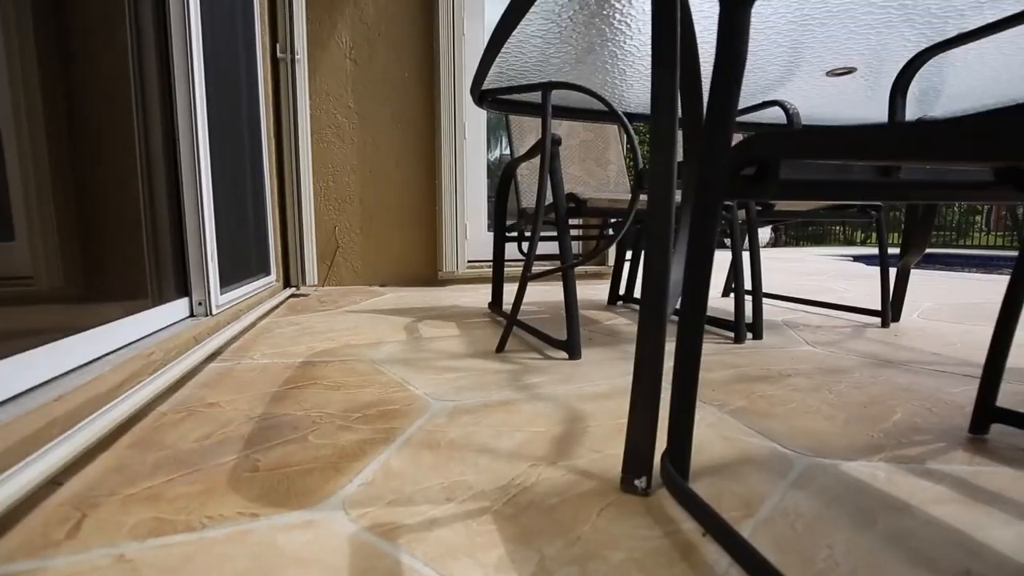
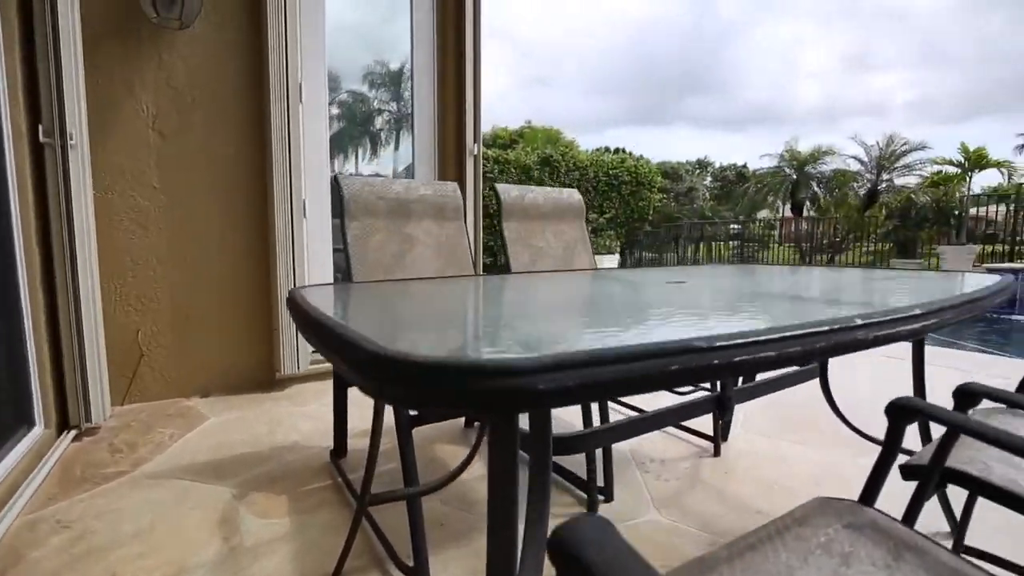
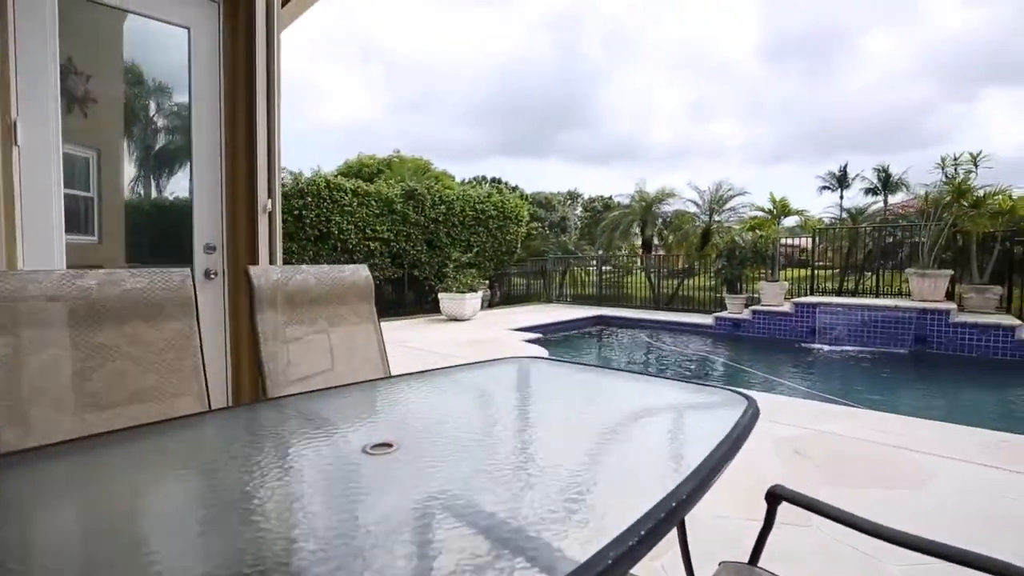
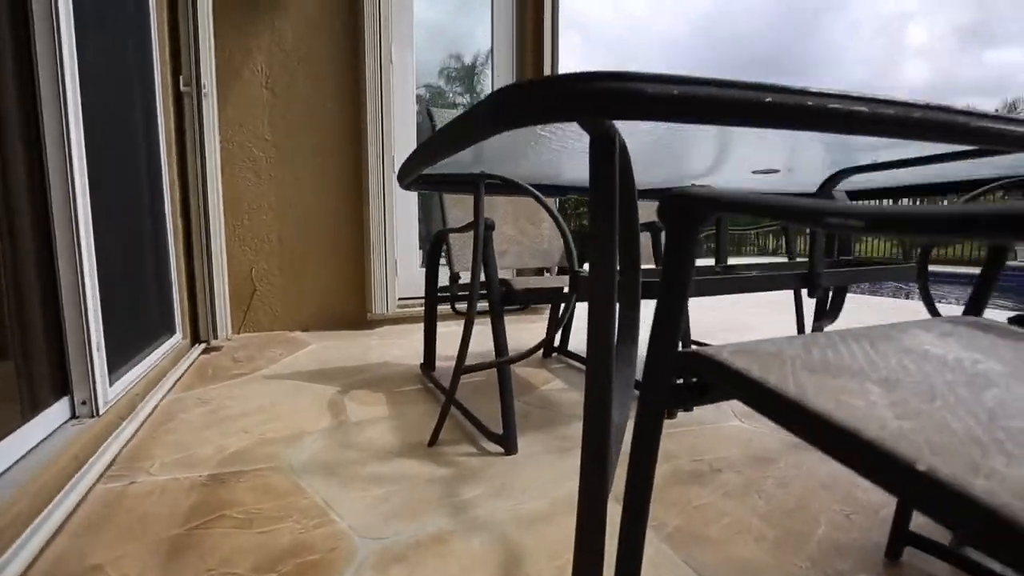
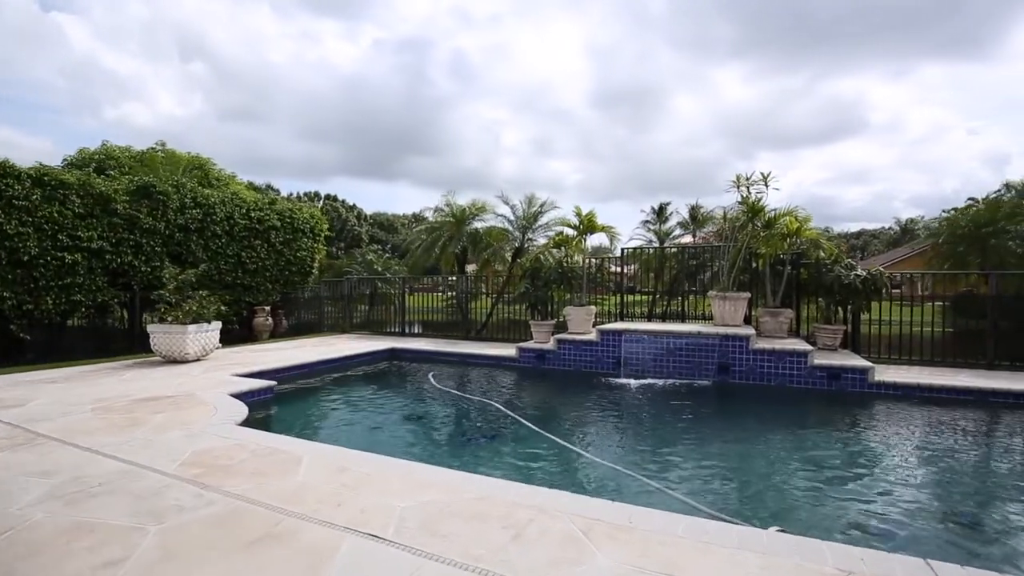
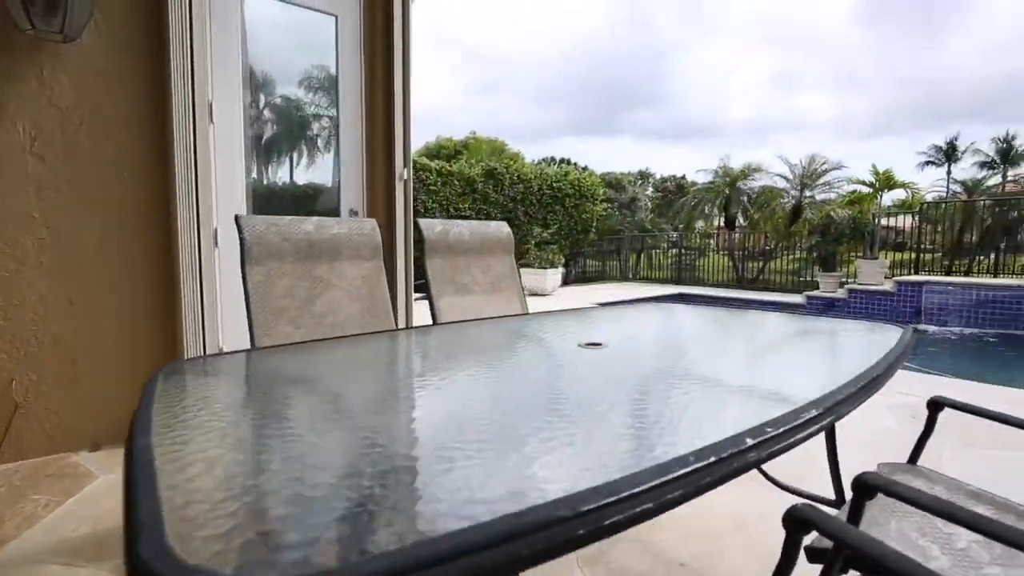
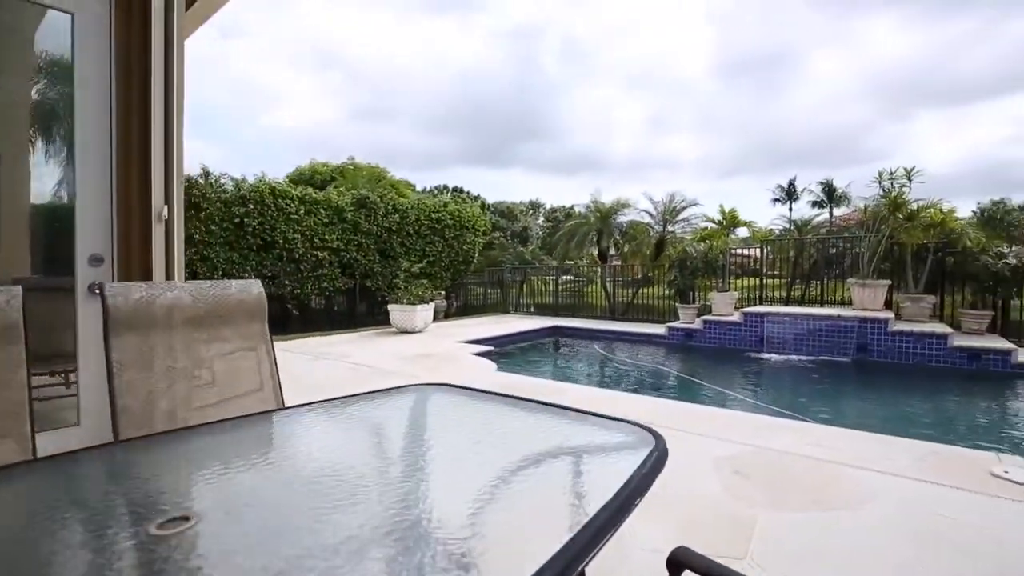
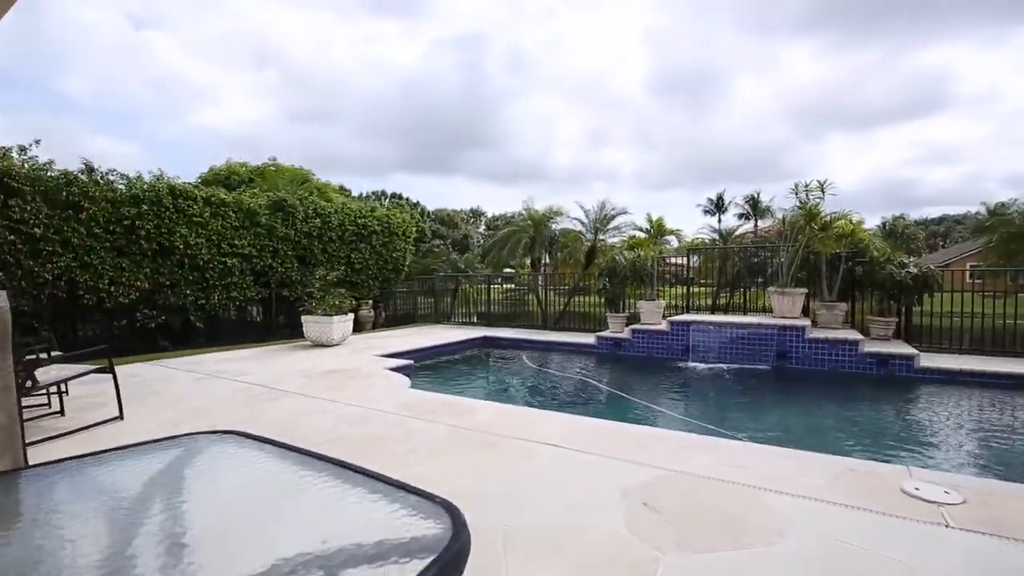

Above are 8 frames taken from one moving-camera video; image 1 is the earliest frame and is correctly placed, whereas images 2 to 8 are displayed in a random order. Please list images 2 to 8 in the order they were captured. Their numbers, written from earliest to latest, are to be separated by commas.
4, 2, 6, 3, 7, 8, 5
